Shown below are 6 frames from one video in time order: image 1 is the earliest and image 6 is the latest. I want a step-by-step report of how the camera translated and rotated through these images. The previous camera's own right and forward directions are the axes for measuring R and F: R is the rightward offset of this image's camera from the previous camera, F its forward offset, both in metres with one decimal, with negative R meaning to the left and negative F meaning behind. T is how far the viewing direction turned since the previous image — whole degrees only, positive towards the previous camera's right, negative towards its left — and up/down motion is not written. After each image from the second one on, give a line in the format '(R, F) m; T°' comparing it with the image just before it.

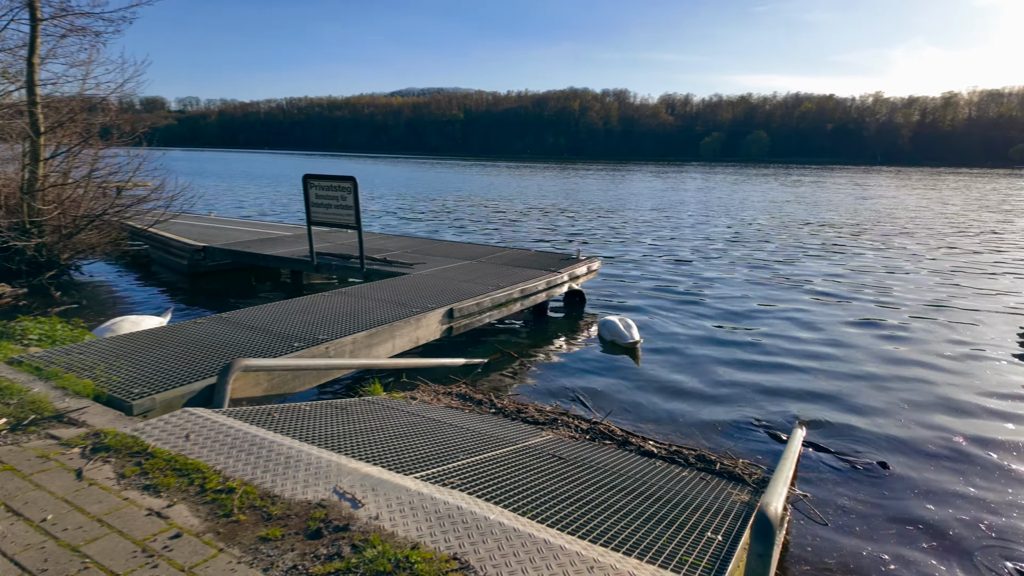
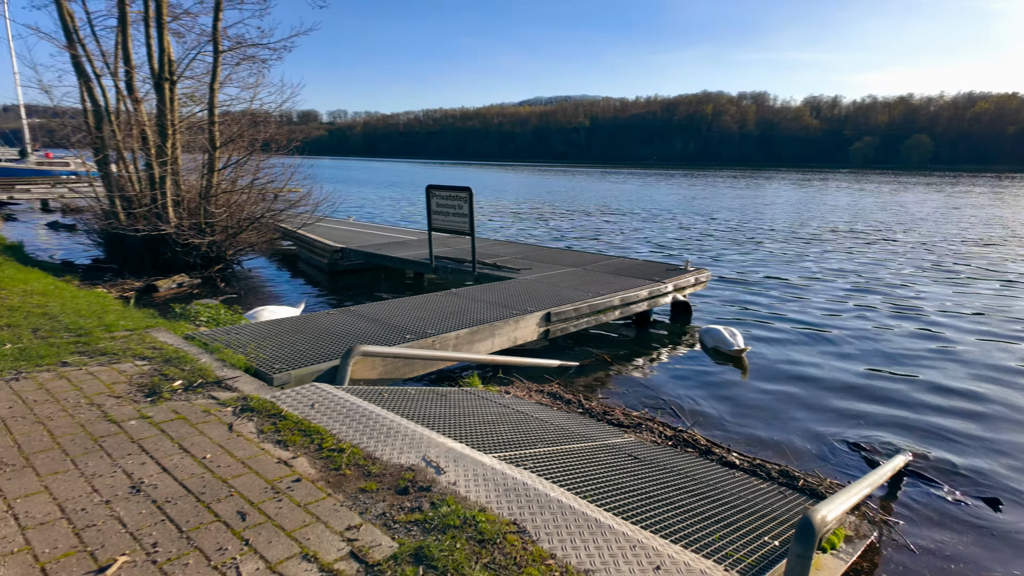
(+0.2, -0.3) m; -12°
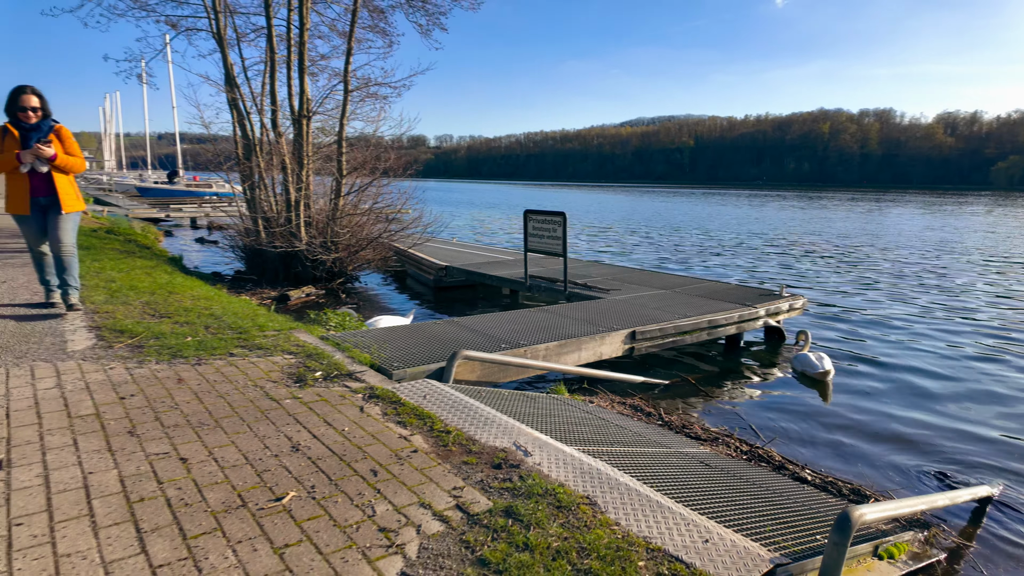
(+0.1, -0.6) m; -9°
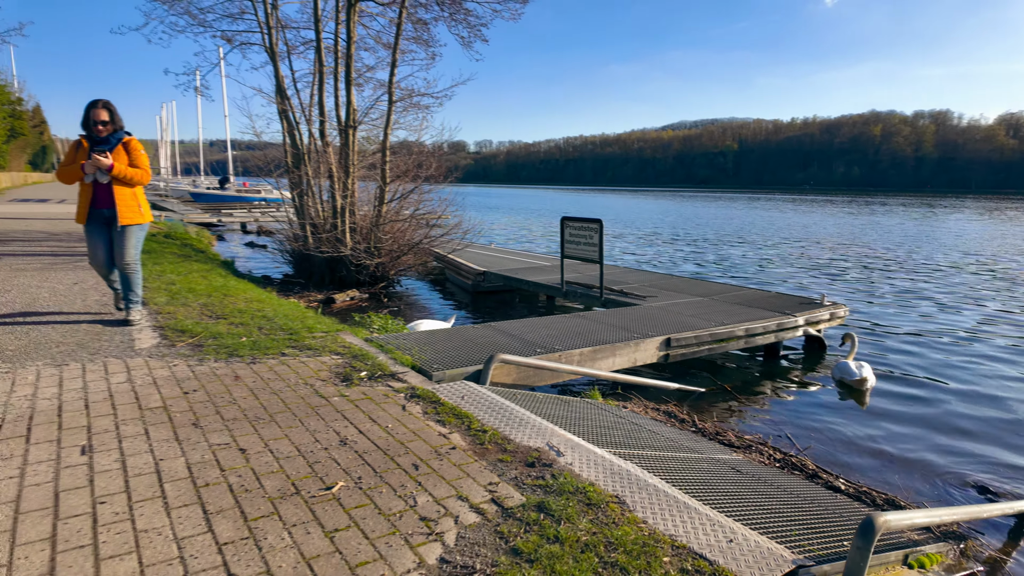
(0.0, -0.2) m; -4°
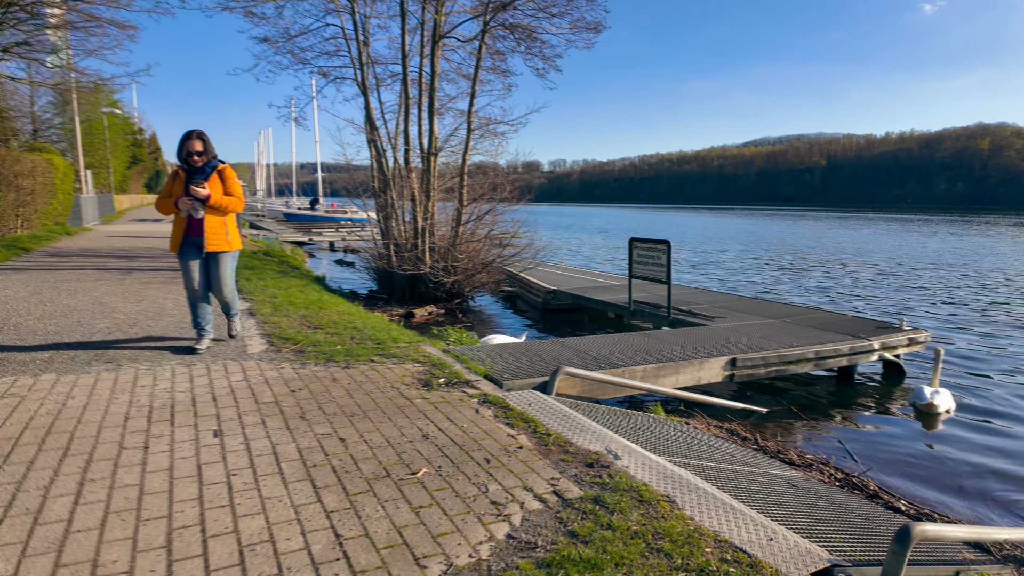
(+0.1, -0.4) m; -7°
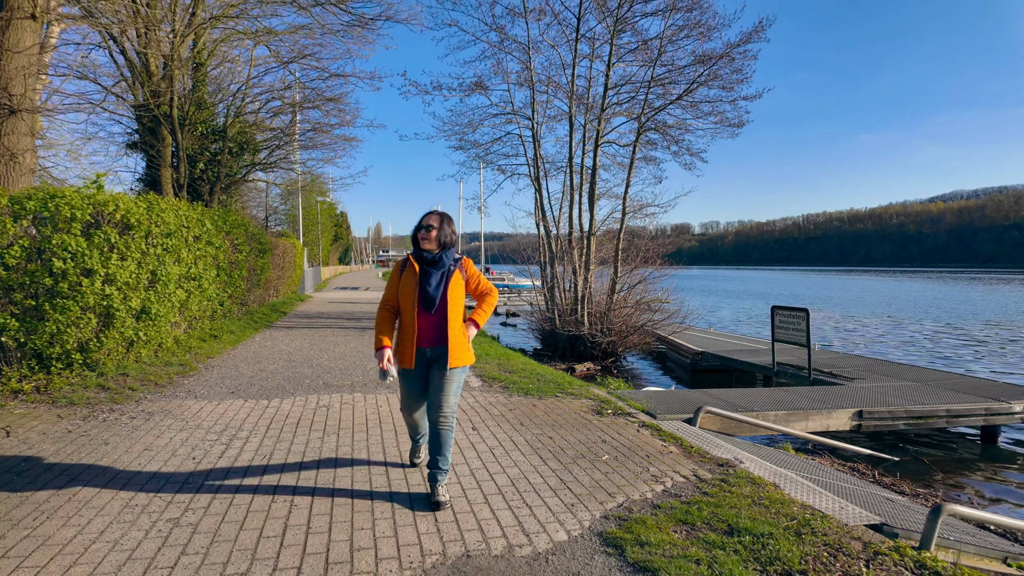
(0.0, -2.2) m; -14°
